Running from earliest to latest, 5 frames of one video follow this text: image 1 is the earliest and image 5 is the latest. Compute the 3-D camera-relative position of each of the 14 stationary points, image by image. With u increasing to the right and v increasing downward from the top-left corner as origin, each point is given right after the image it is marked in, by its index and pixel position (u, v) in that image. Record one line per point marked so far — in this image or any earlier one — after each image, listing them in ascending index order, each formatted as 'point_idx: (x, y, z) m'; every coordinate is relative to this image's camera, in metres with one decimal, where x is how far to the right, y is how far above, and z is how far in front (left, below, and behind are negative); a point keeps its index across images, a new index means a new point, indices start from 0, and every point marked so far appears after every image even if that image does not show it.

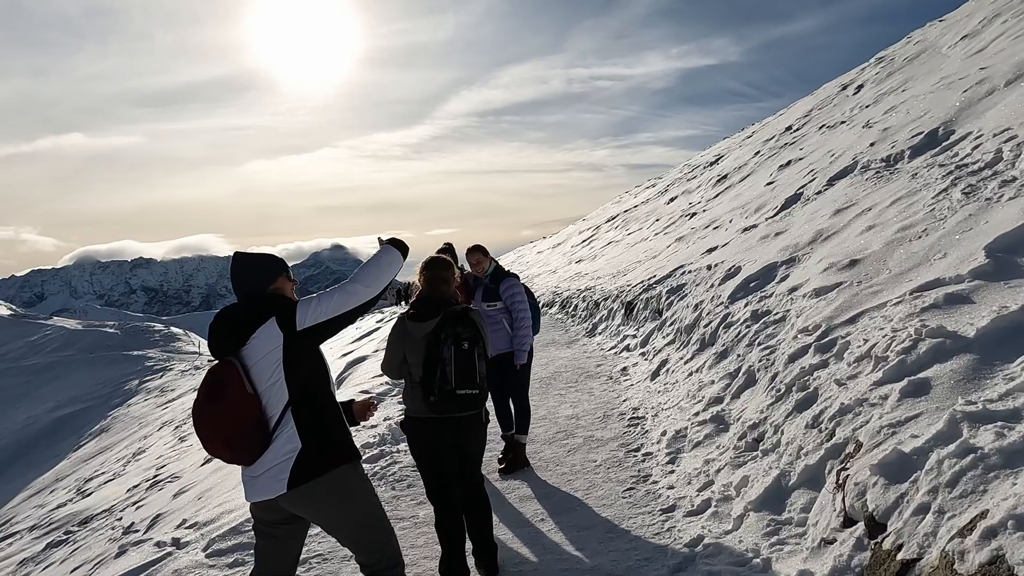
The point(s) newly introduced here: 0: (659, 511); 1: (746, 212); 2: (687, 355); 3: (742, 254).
0: (+1.3, -1.9, +5.2) m
1: (+6.7, +2.2, +17.3) m
2: (+2.6, -1.0, +9.0) m
3: (+4.4, +0.7, +11.7) m
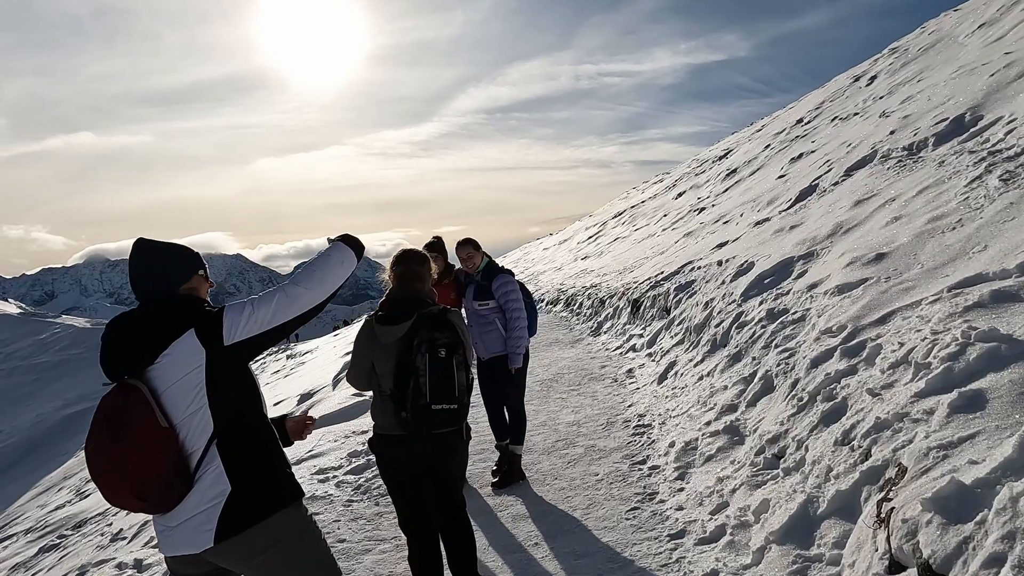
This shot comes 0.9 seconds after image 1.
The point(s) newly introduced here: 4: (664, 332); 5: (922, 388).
0: (+1.2, -1.9, +4.6) m
1: (+6.7, +2.2, +16.6) m
2: (+2.6, -1.0, +8.4) m
3: (+4.4, +0.7, +11.1) m
4: (+2.7, -0.8, +10.9) m
5: (+2.7, -0.7, +4.0) m
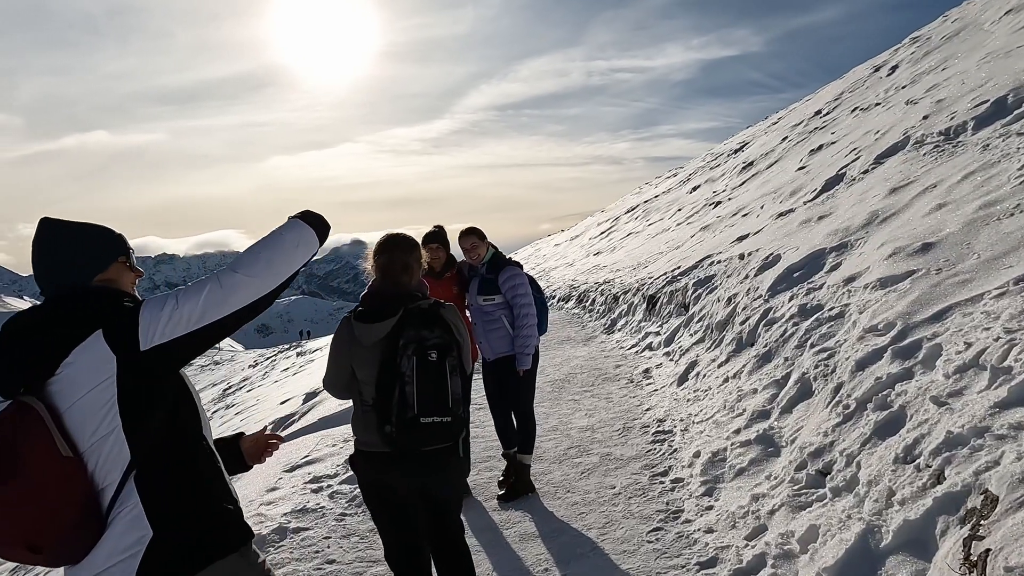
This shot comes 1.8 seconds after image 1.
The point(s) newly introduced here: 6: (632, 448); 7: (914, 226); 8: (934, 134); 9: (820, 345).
0: (+1.2, -1.9, +4.1) m
1: (+7.0, +2.4, +15.8) m
2: (+2.7, -0.9, +7.8) m
3: (+4.6, +0.8, +10.4) m
4: (+2.9, -0.7, +10.3) m
5: (+2.7, -0.6, +3.4) m
6: (+1.3, -1.7, +6.5) m
7: (+4.7, +0.7, +7.1) m
8: (+7.6, +2.8, +11.0) m
9: (+3.0, -0.6, +5.9) m
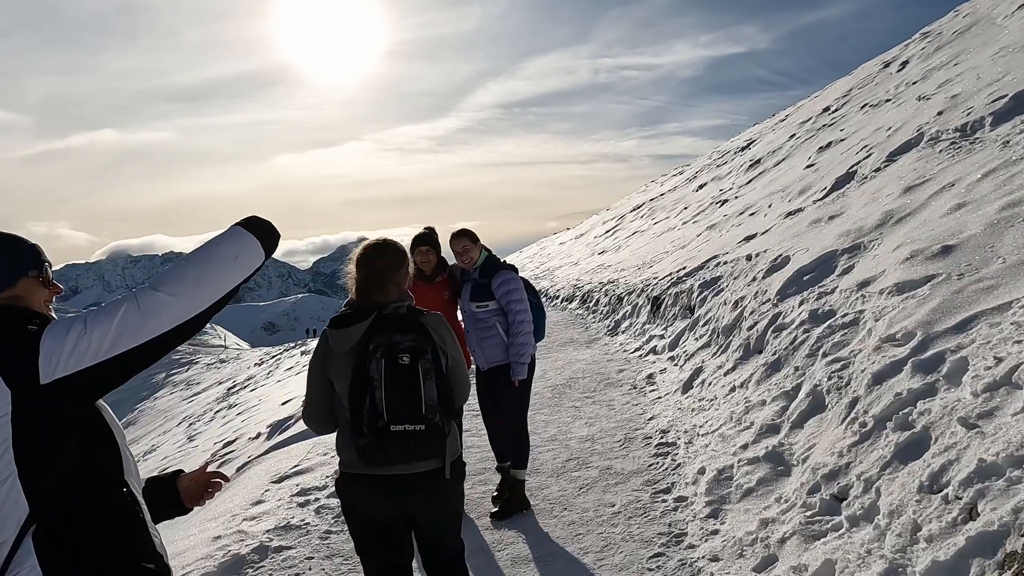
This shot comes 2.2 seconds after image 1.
0: (+1.2, -1.9, +3.7) m
1: (+7.0, +2.3, +15.5) m
2: (+2.6, -0.9, +7.4) m
3: (+4.6, +0.8, +10.0) m
4: (+2.9, -0.7, +9.9) m
5: (+2.7, -0.7, +3.1) m
6: (+1.2, -1.8, +6.2) m
7: (+4.6, +0.7, +6.7) m
8: (+7.6, +2.7, +10.6) m
9: (+3.0, -0.6, +5.6) m
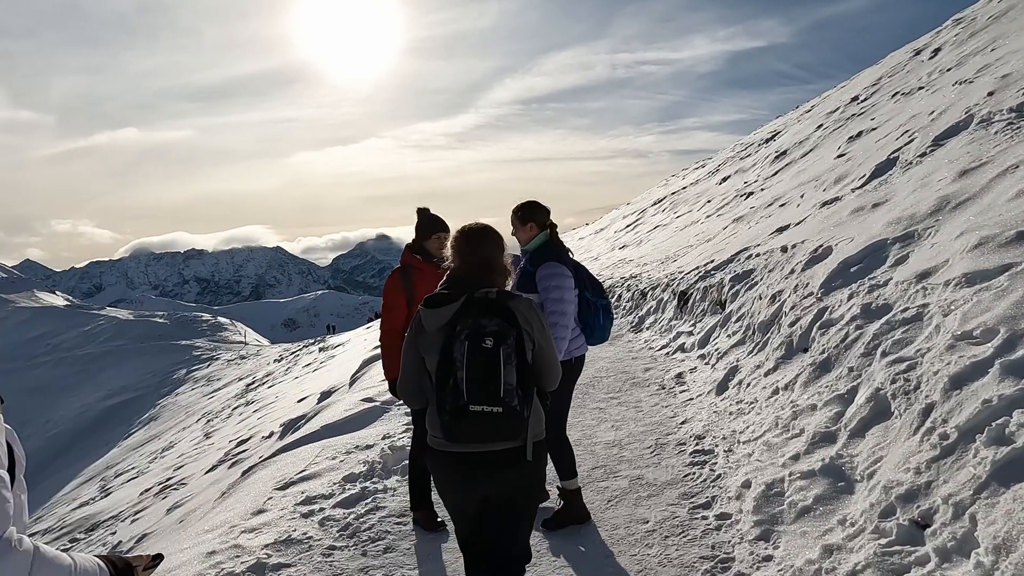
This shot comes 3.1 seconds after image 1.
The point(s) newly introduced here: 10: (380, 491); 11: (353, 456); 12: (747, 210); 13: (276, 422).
0: (+1.3, -1.9, +3.2) m
1: (+7.5, +2.5, +14.7) m
2: (+2.9, -0.8, +6.8) m
3: (+4.9, +0.9, +9.4) m
4: (+3.2, -0.6, +9.3) m
5: (+2.8, -0.6, +2.4) m
6: (+1.4, -1.7, +5.6) m
7: (+4.9, +0.8, +6.0) m
8: (+7.9, +2.9, +9.8) m
9: (+3.1, -0.5, +5.0) m
10: (-1.3, -2.0, +6.1) m
11: (-1.9, -2.0, +7.4) m
12: (+7.7, +2.6, +19.9) m
13: (-7.0, -3.9, +17.8) m
